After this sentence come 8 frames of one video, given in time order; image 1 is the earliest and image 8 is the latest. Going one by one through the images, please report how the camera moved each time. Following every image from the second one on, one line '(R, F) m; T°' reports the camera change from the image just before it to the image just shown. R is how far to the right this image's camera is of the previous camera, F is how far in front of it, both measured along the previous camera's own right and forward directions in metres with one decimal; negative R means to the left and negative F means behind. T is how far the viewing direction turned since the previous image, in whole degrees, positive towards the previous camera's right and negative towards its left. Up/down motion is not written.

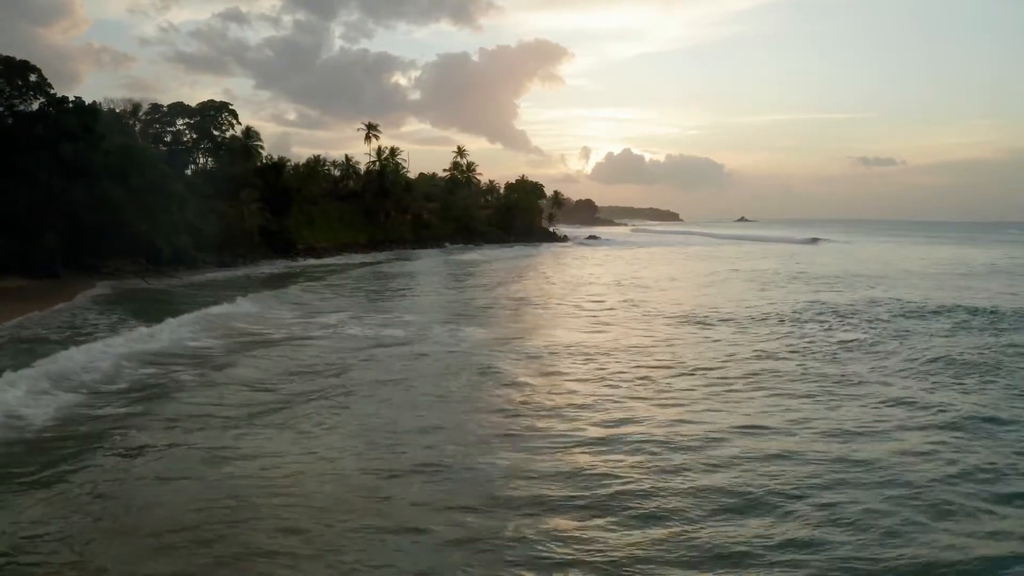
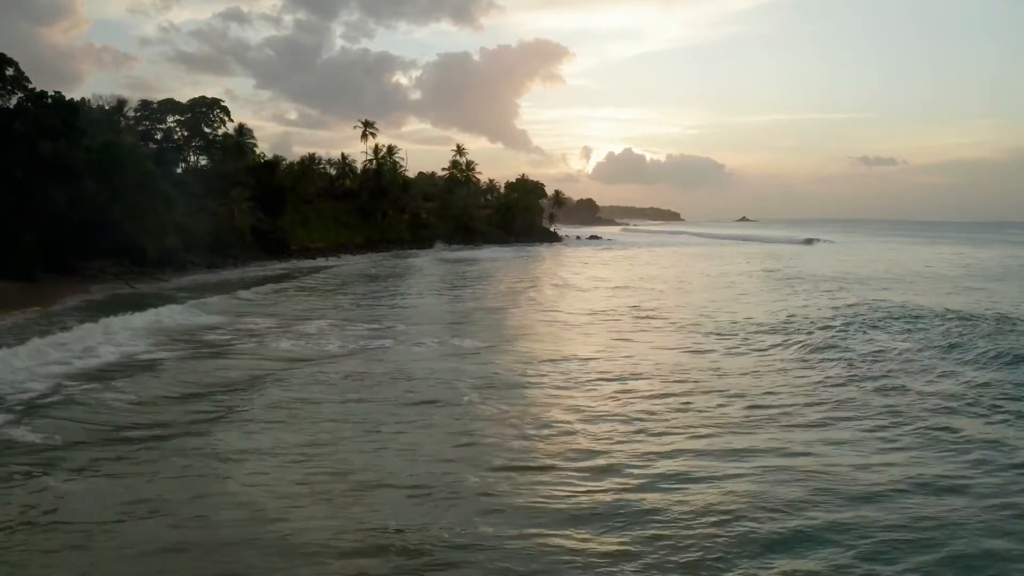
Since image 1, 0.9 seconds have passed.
(+0.1, +1.3) m; 0°
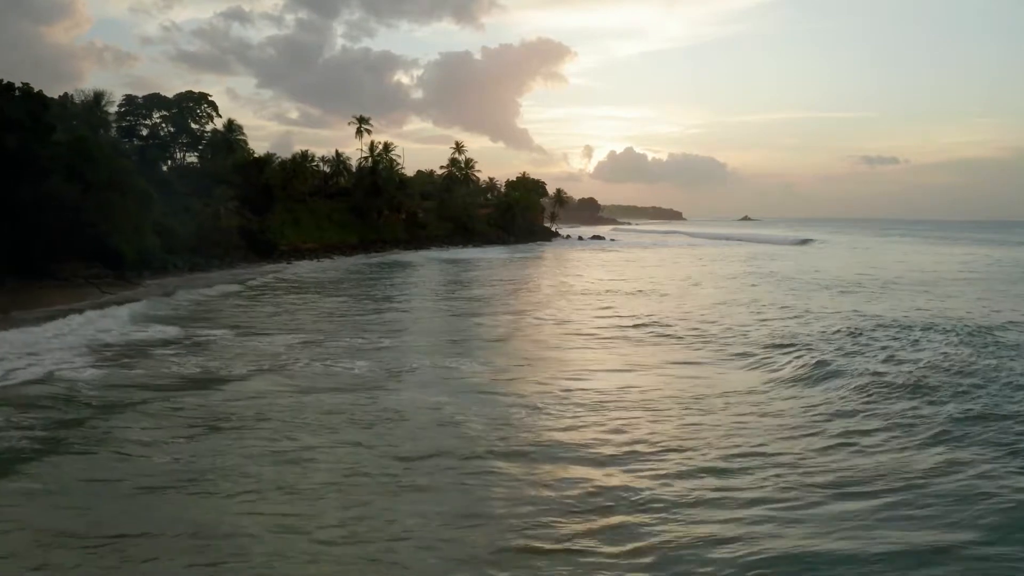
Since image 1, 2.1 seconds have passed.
(+0.1, +1.9) m; 0°
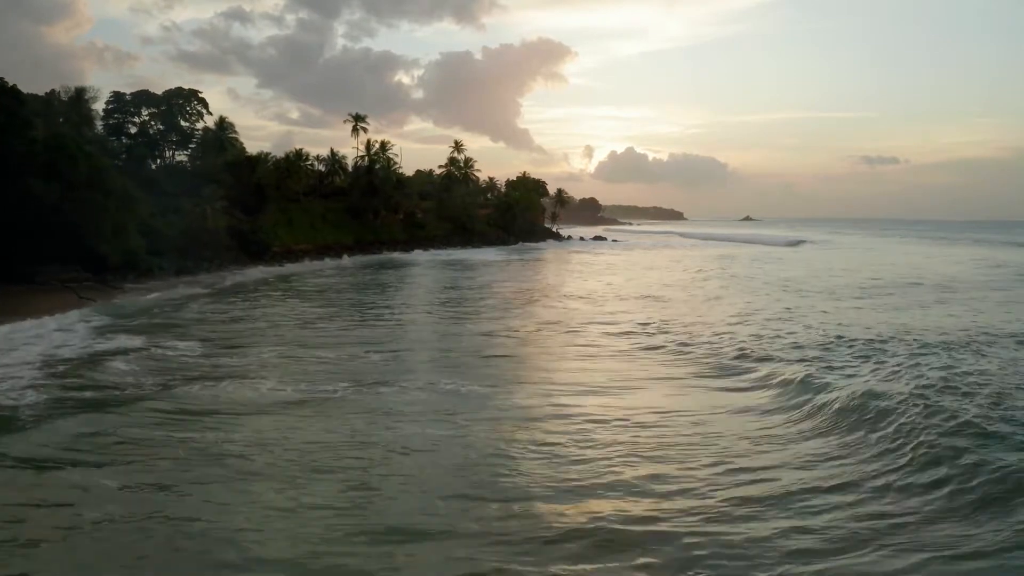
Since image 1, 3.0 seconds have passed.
(0.0, +1.4) m; 0°
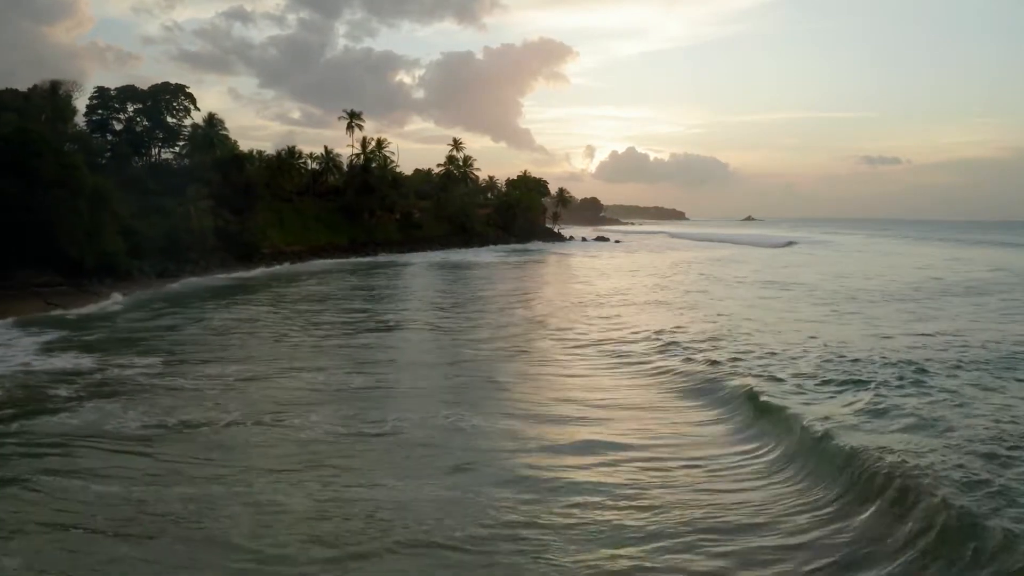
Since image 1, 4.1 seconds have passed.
(+0.1, +1.7) m; 0°
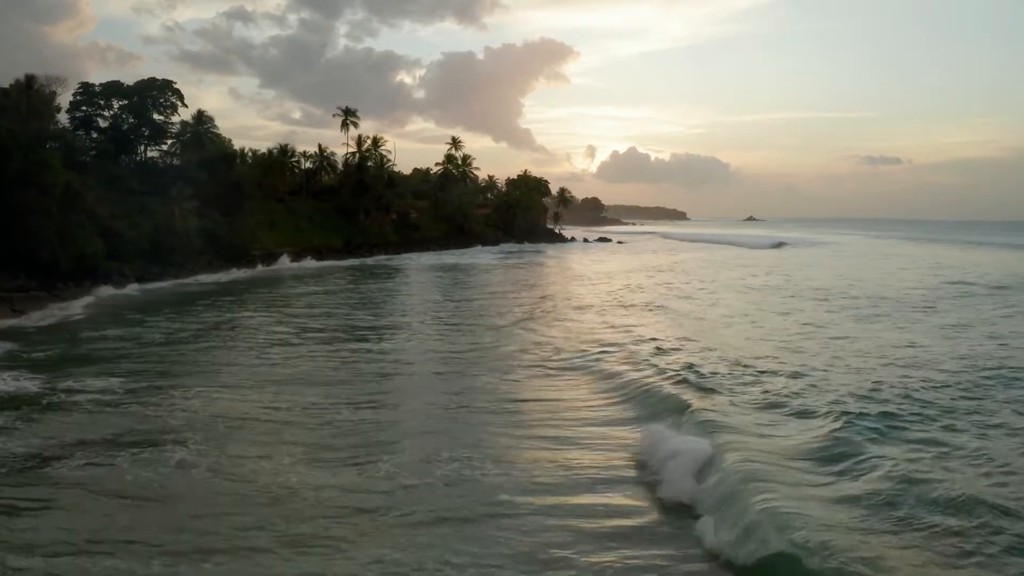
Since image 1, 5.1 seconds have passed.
(+0.1, +1.5) m; 0°
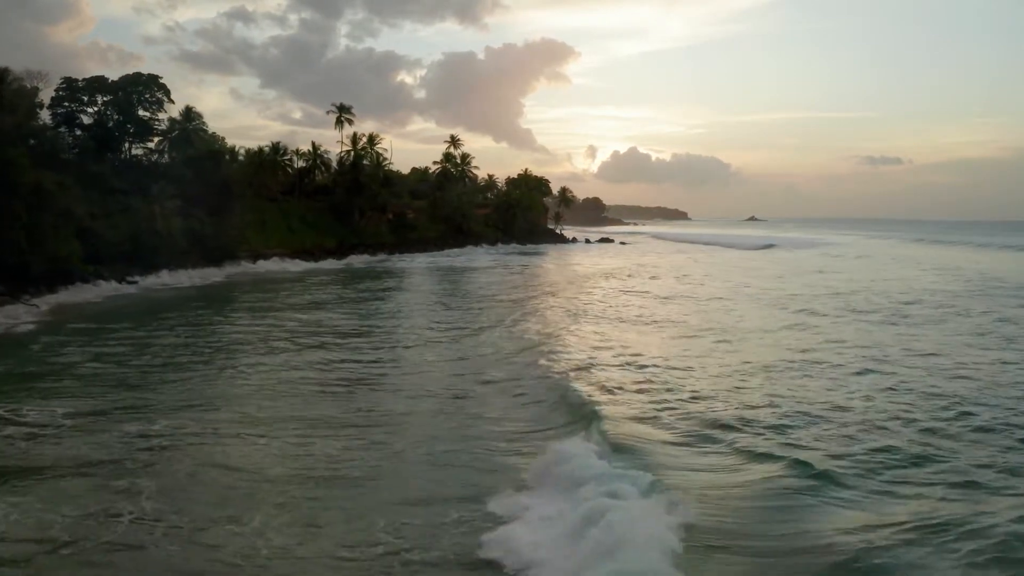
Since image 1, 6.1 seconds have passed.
(0.0, +1.6) m; 0°
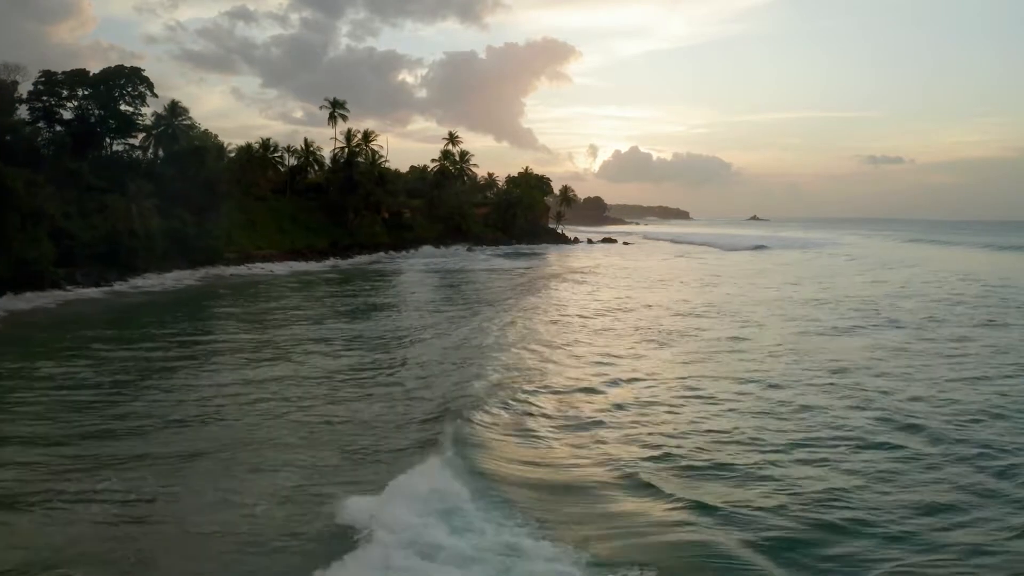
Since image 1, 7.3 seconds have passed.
(+0.1, +1.8) m; 0°
